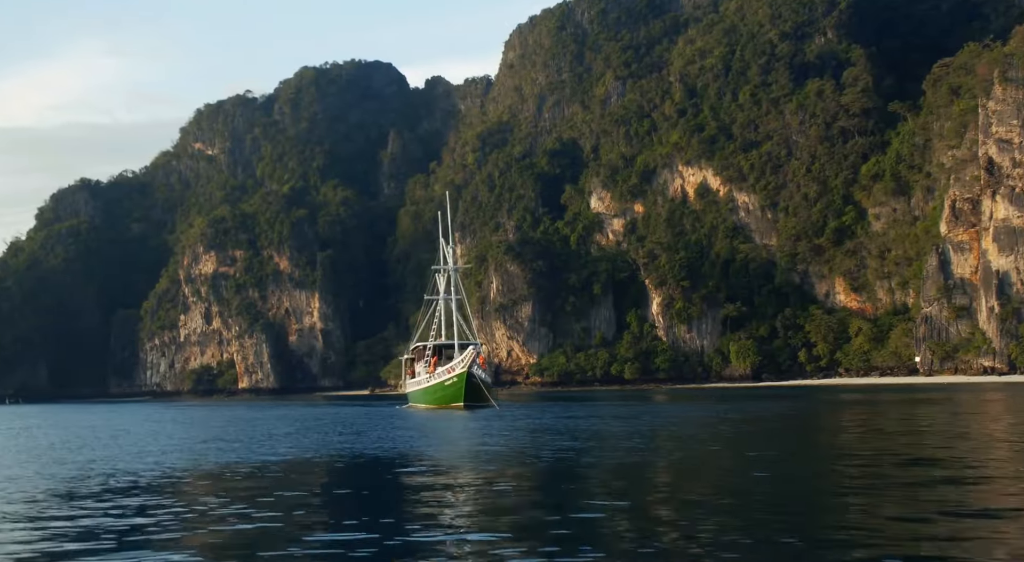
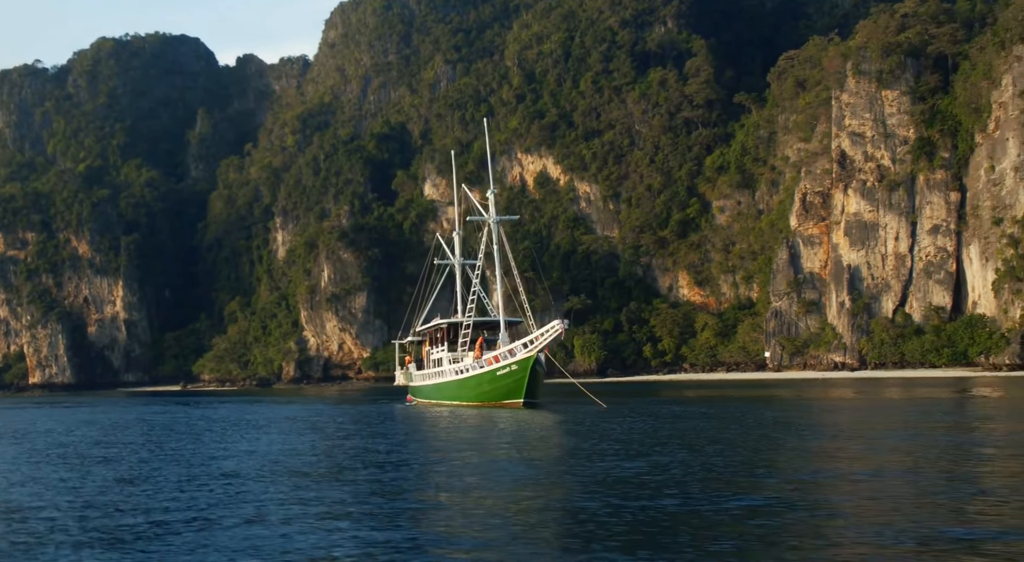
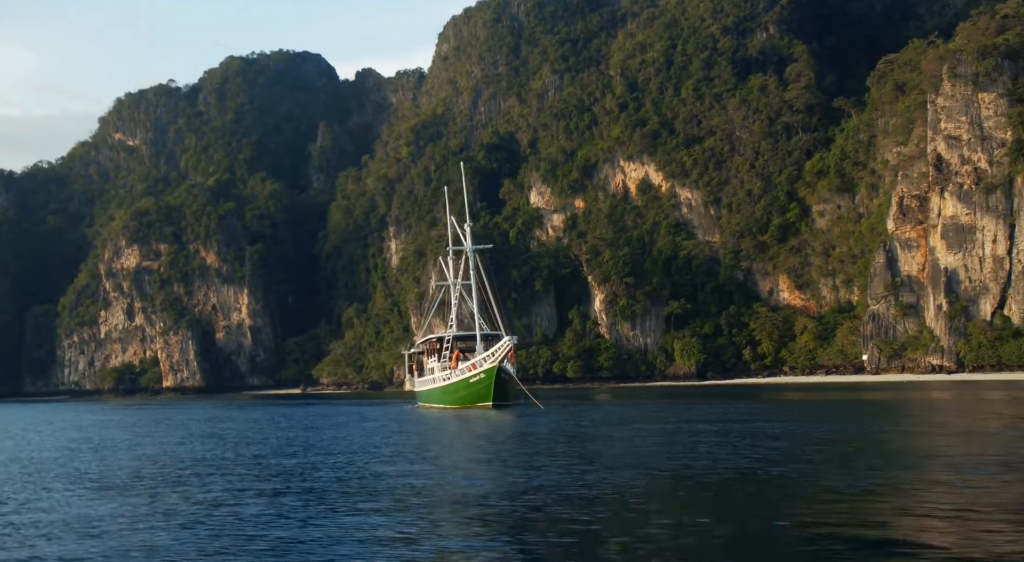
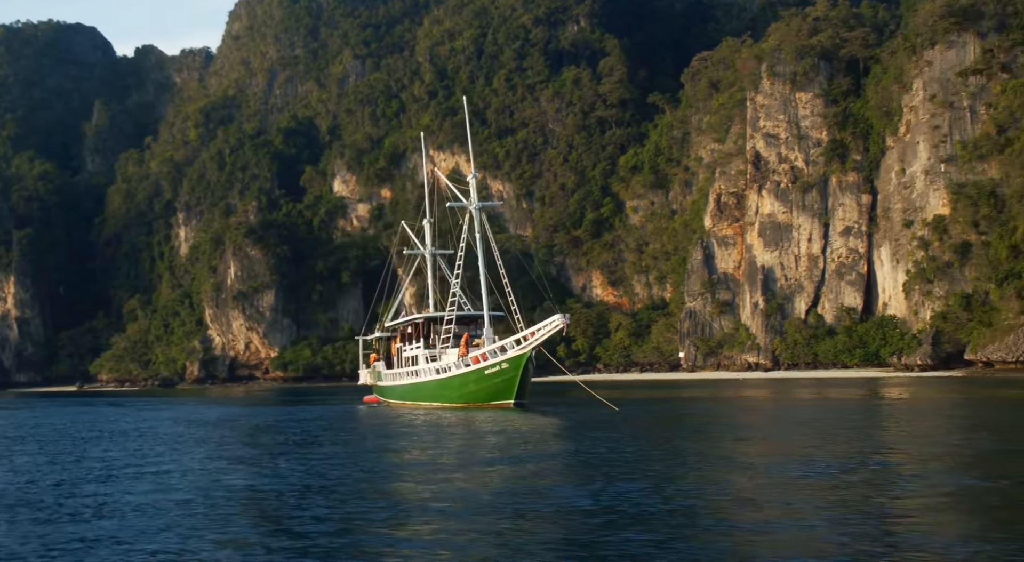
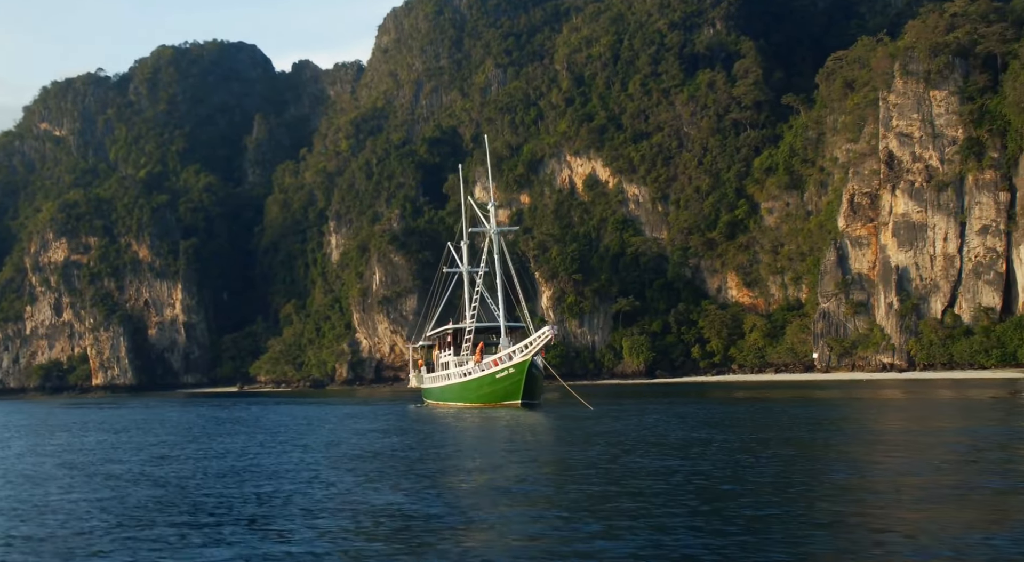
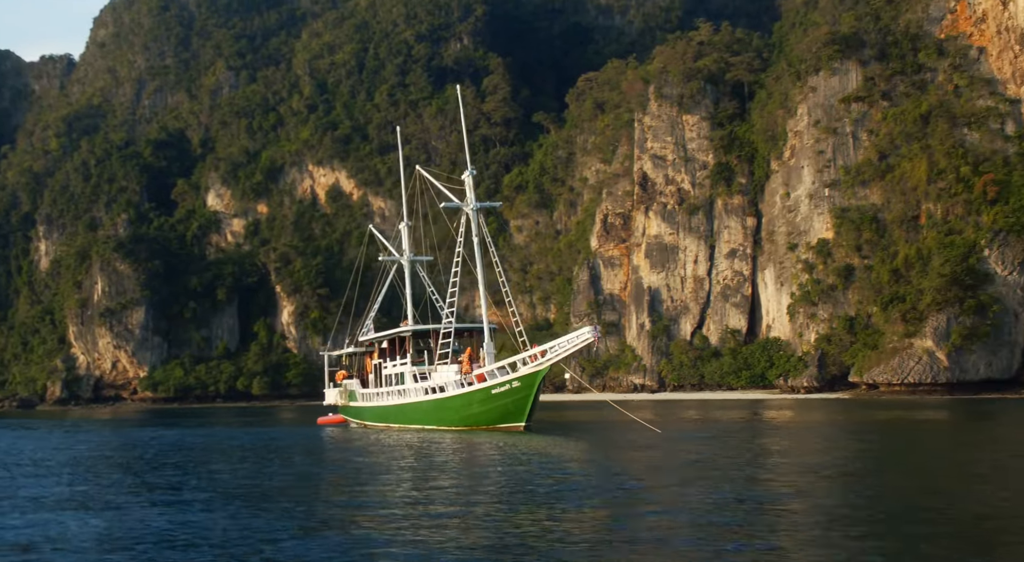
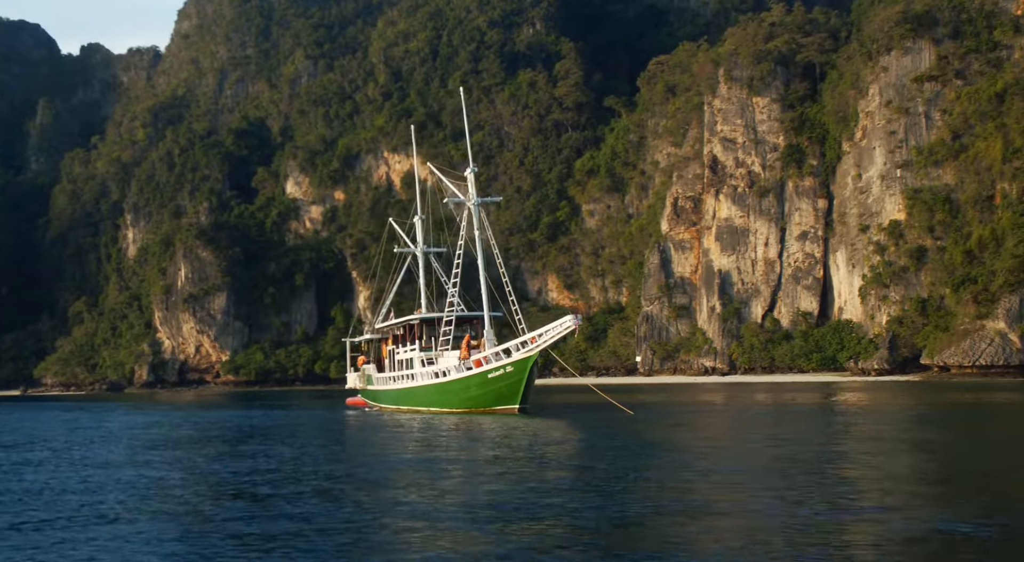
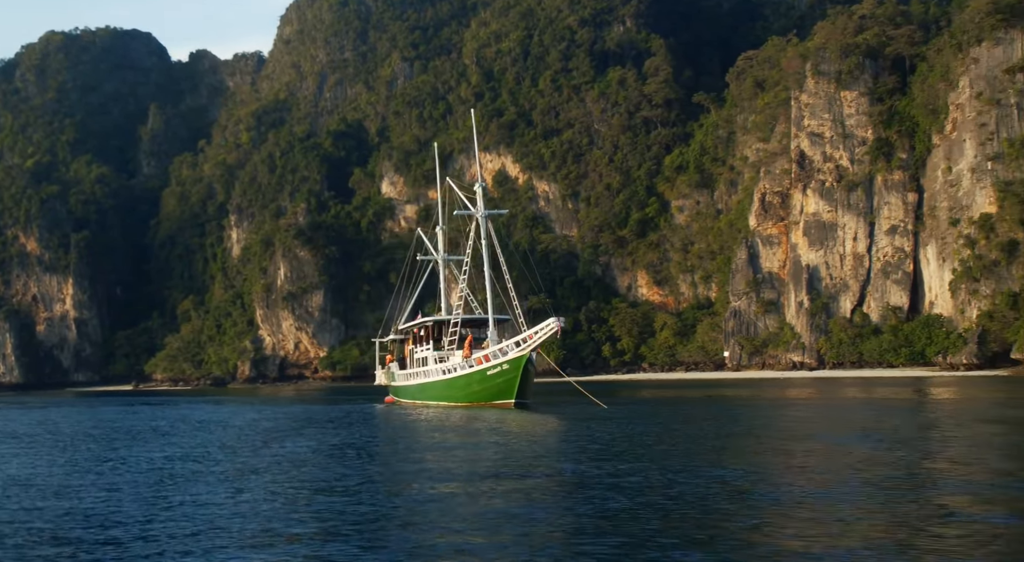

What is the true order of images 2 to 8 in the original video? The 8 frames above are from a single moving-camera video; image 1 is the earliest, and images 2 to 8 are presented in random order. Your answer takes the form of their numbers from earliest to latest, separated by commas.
3, 5, 2, 8, 4, 7, 6
